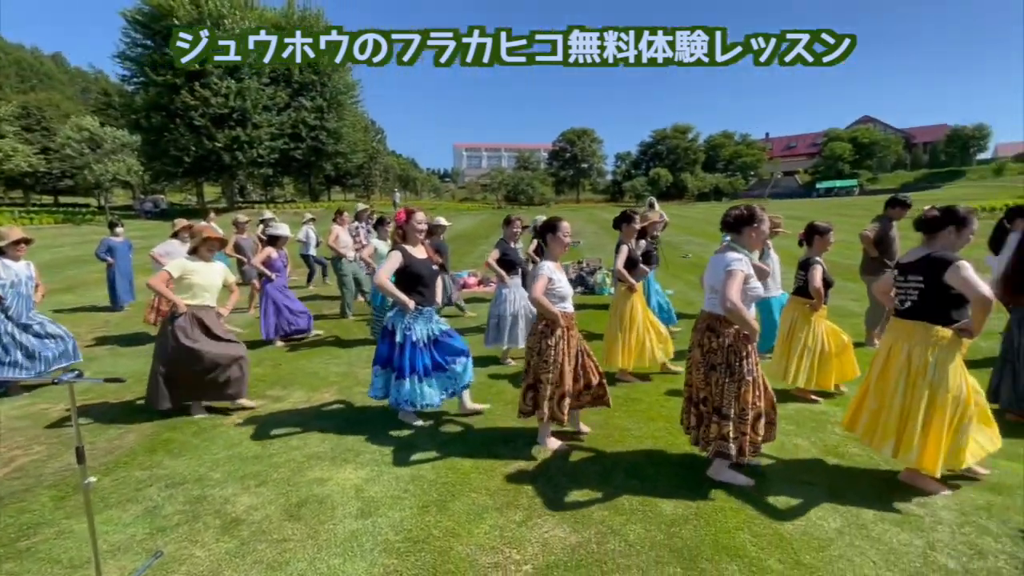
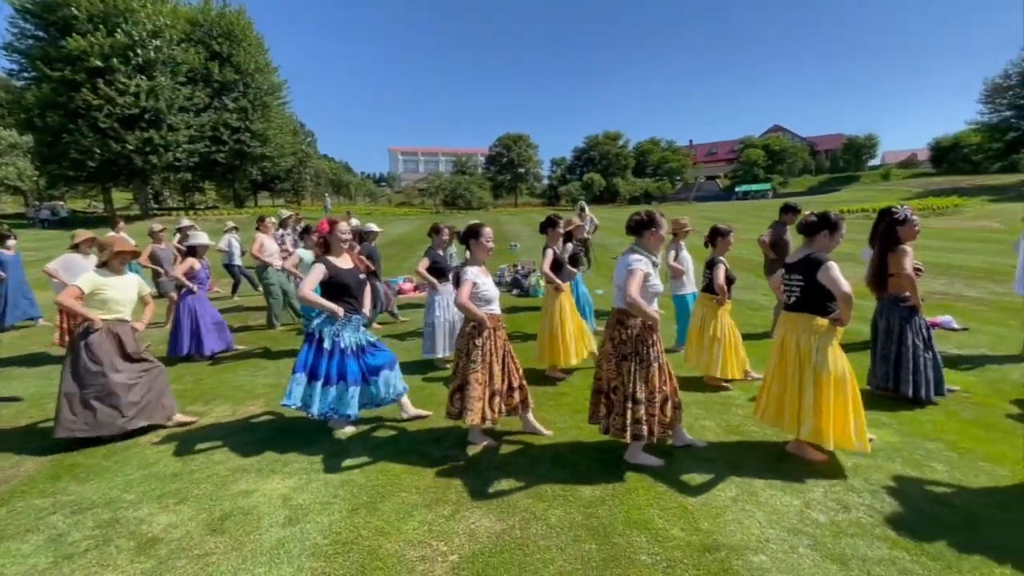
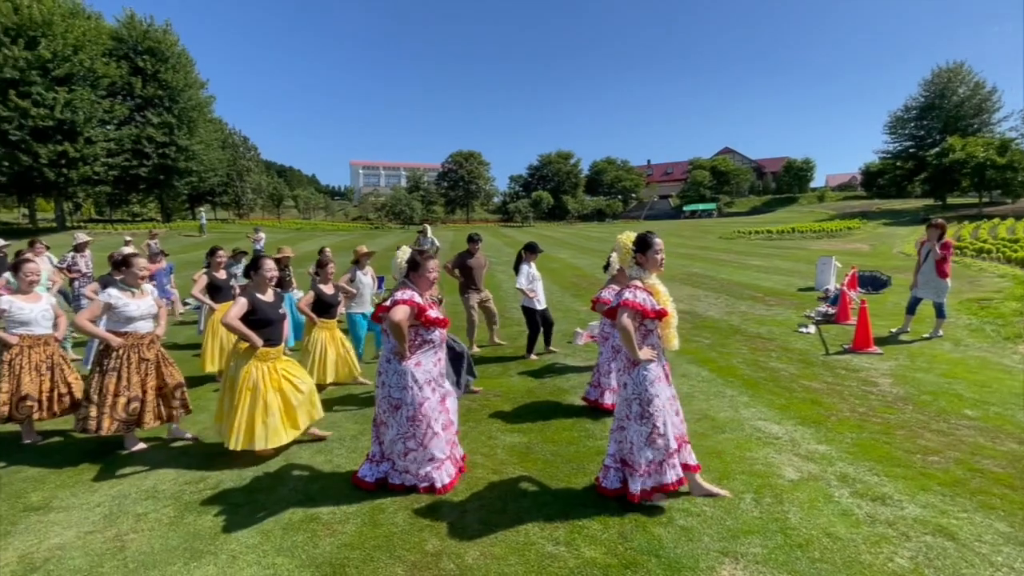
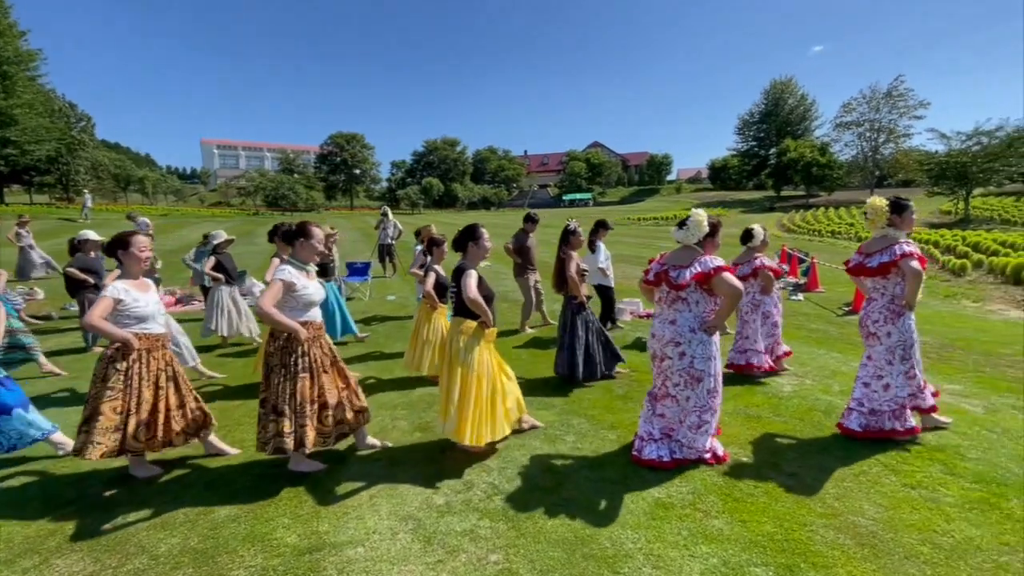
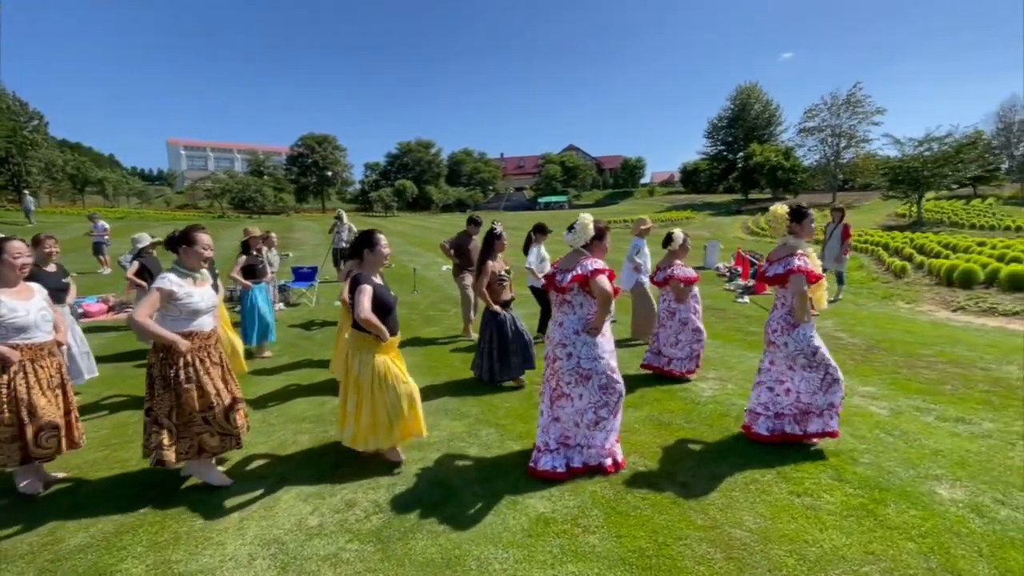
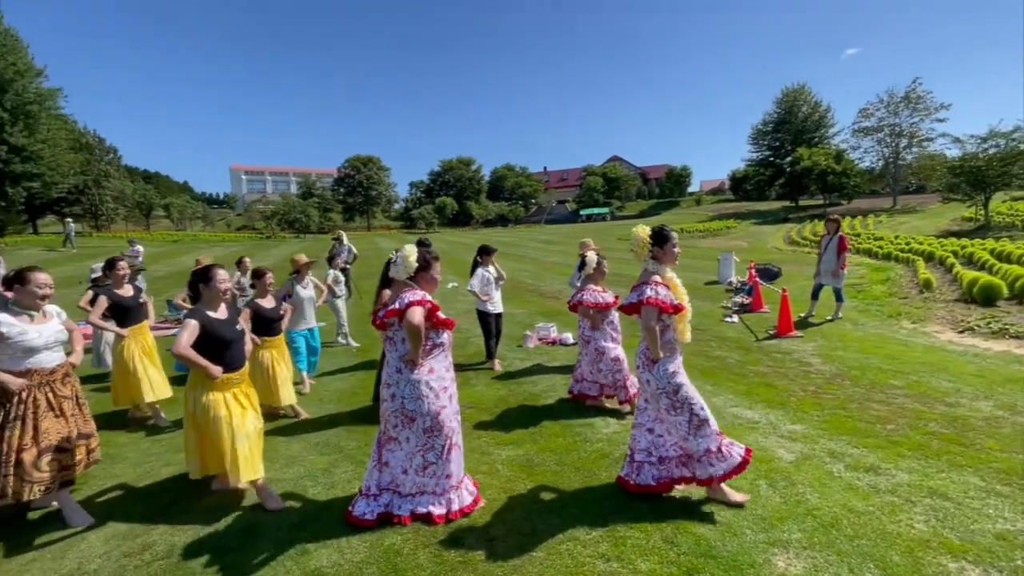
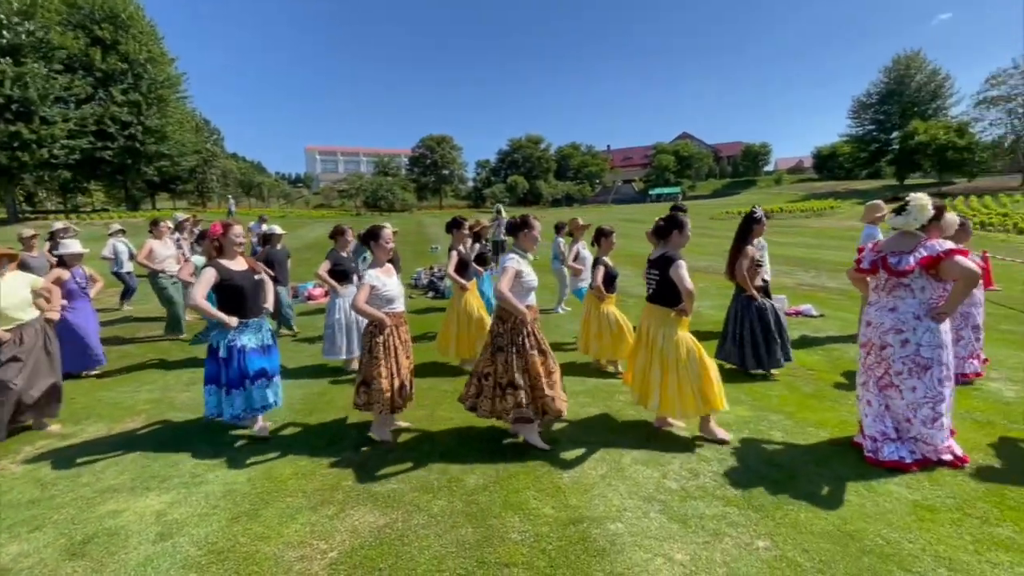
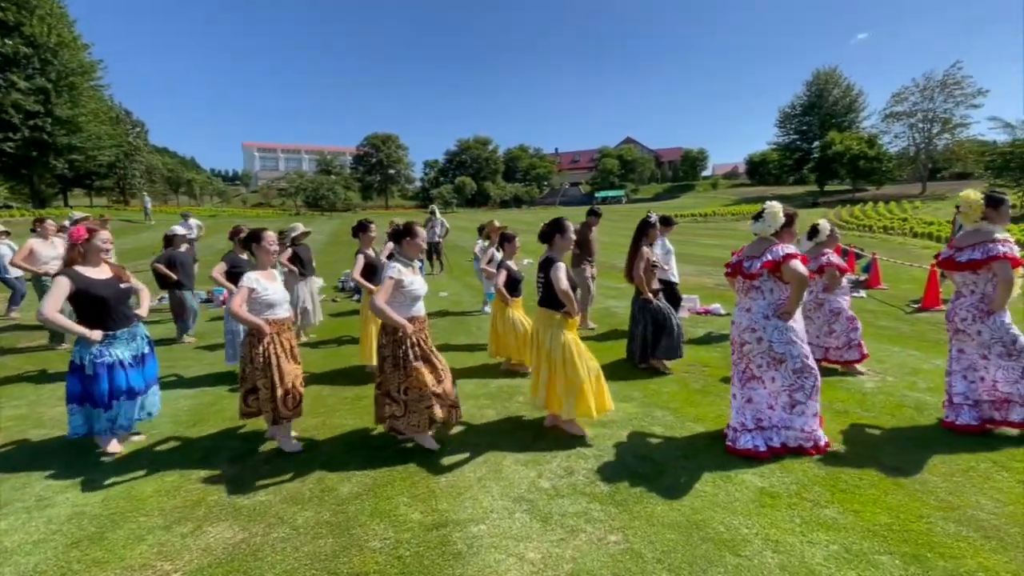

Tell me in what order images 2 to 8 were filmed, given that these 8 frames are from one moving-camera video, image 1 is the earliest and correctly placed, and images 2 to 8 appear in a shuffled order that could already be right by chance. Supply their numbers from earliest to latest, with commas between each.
2, 7, 8, 4, 5, 6, 3
